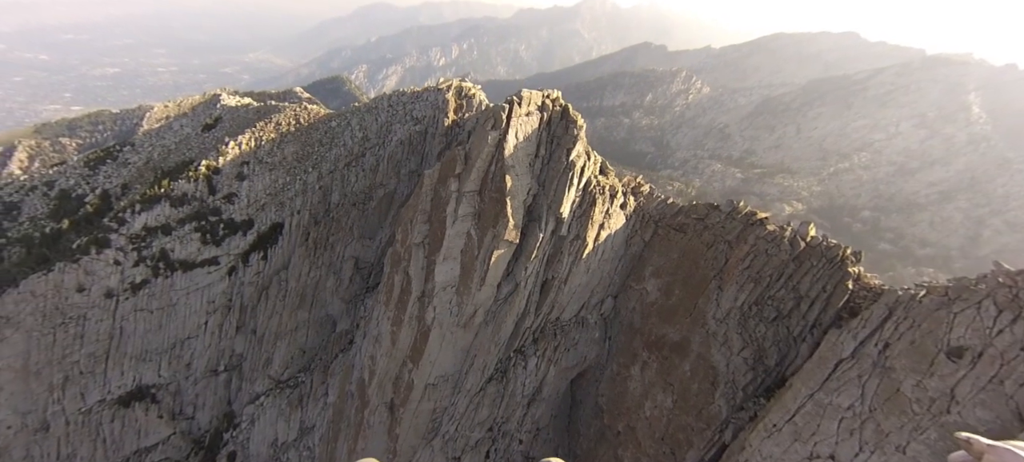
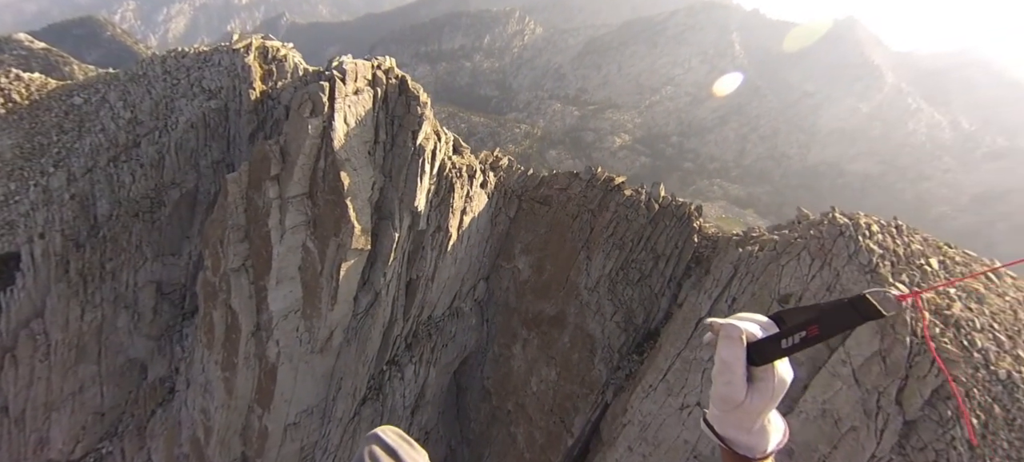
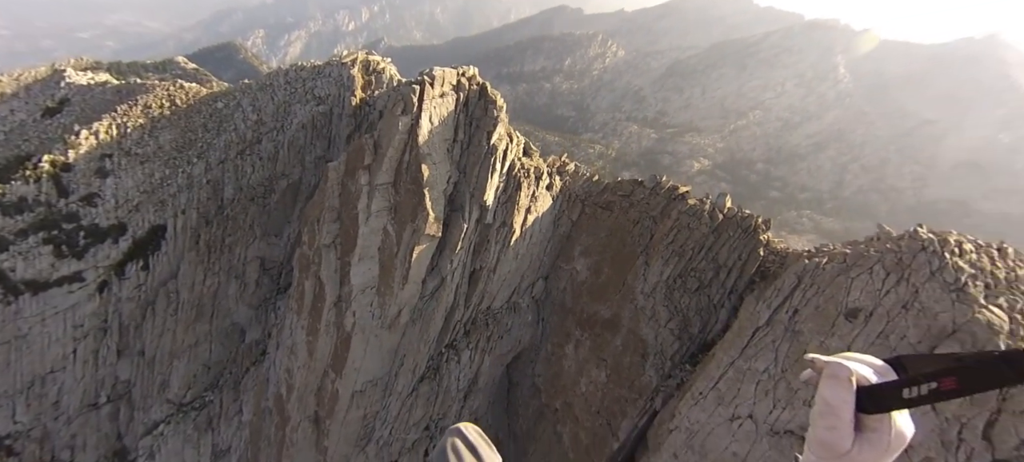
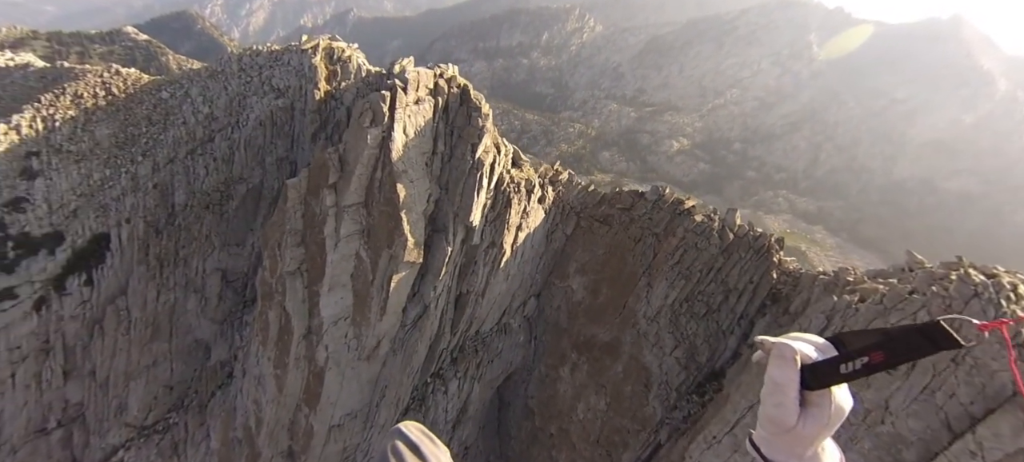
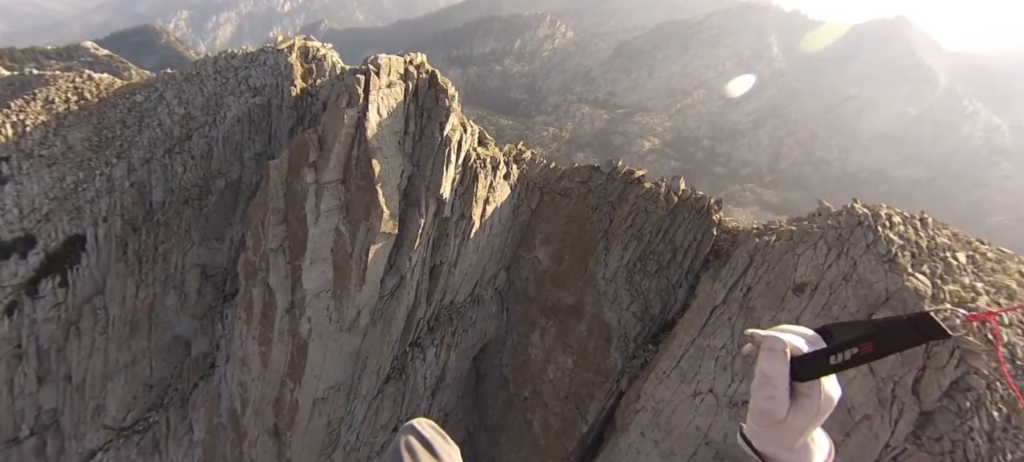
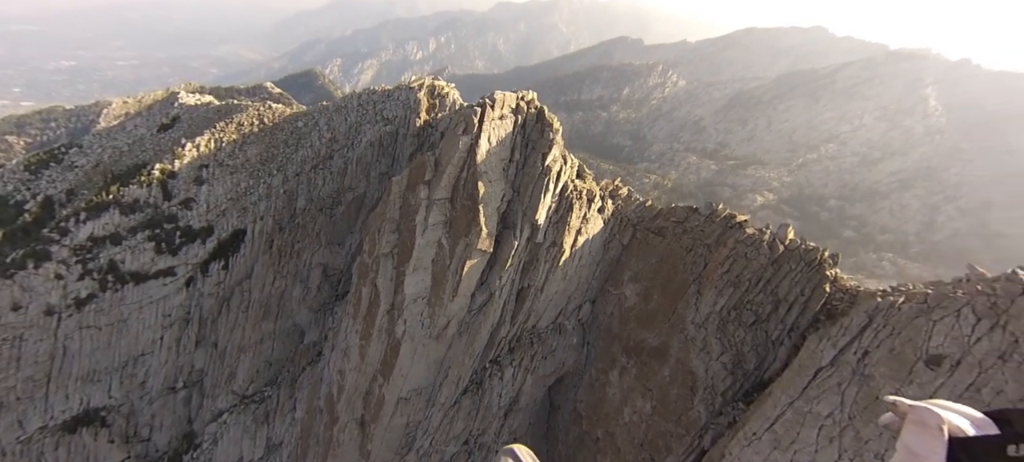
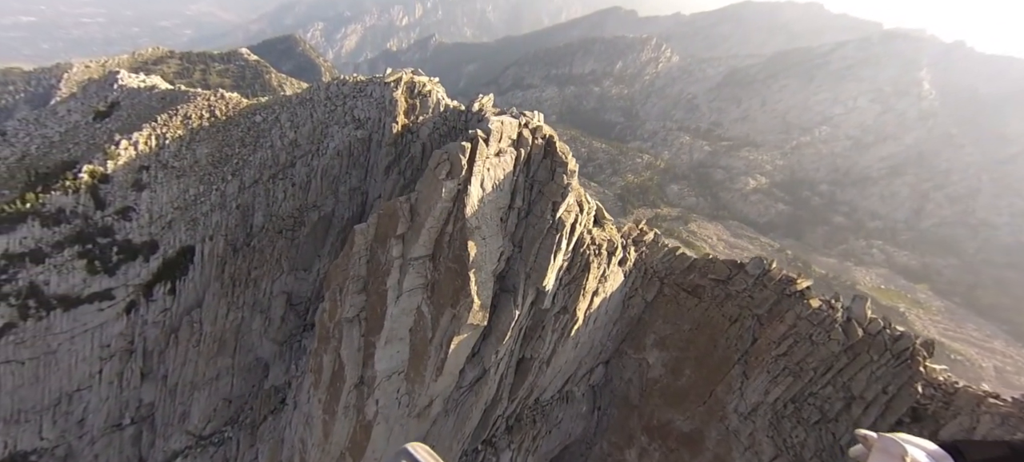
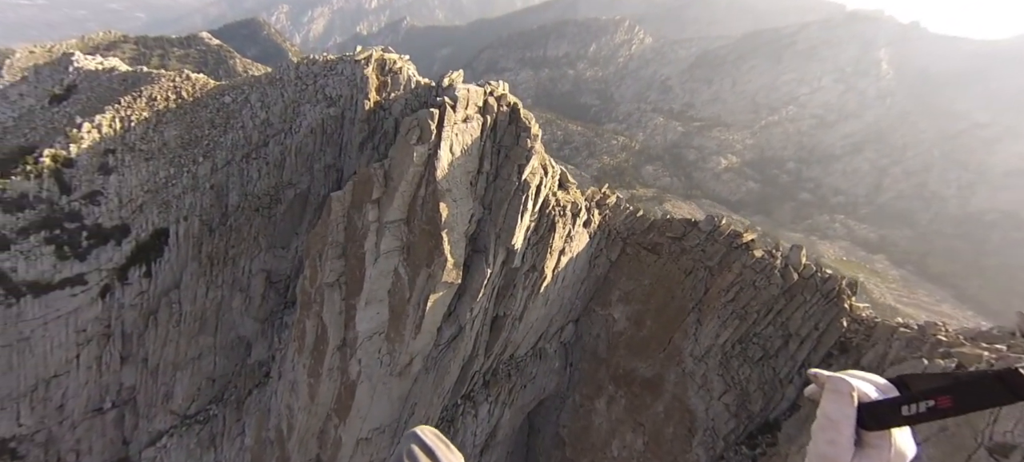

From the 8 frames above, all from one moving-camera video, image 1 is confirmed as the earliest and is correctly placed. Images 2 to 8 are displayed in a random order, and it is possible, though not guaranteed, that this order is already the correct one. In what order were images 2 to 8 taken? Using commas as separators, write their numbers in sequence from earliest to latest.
6, 3, 5, 2, 4, 8, 7
